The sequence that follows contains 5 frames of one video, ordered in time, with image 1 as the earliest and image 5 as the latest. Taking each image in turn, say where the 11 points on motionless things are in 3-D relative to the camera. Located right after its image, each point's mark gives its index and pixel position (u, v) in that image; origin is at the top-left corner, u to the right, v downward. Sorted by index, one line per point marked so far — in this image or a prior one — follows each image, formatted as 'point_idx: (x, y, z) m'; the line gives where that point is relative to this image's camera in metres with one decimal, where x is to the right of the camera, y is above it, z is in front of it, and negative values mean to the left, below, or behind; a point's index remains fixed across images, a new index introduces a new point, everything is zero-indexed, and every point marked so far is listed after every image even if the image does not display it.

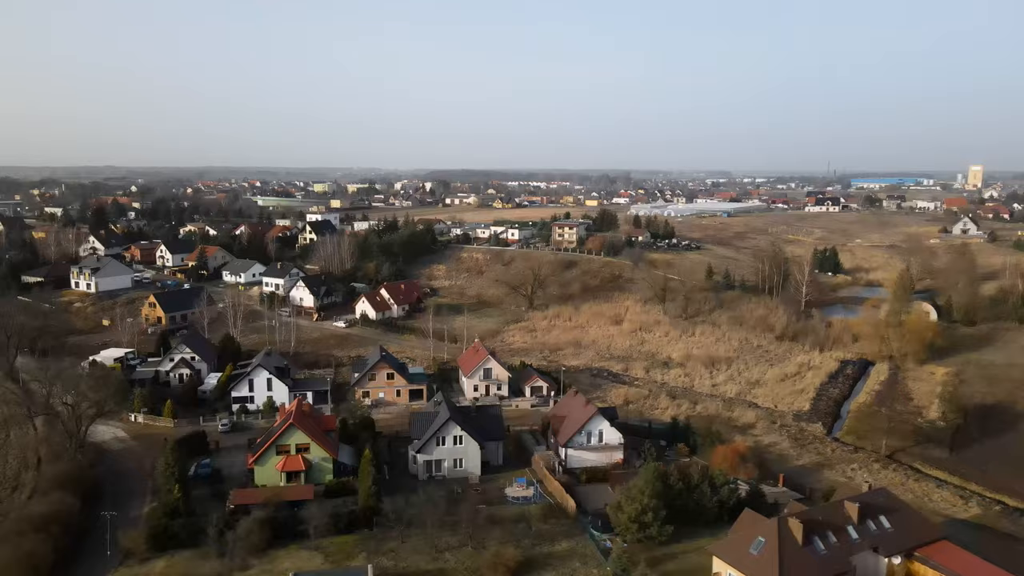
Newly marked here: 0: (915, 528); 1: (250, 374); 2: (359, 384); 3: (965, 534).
0: (+4.5, -2.7, +7.8) m
1: (-5.3, -1.8, +14.3) m
2: (-3.2, -2.1, +14.8) m
3: (+6.1, -3.3, +9.5) m
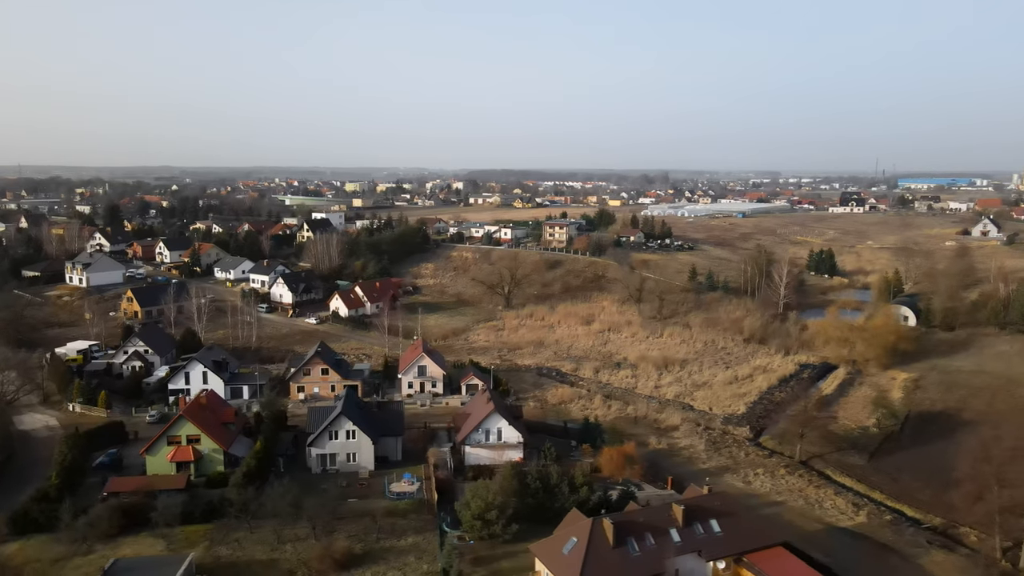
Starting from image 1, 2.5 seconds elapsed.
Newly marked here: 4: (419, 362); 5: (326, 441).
0: (+2.6, -2.7, +7.6) m
1: (-6.9, -1.7, +14.7) m
2: (-4.7, -2.0, +15.1) m
3: (+4.3, -3.3, +9.2) m
4: (-2.1, -1.6, +15.5) m
5: (-2.9, -2.4, +11.0) m
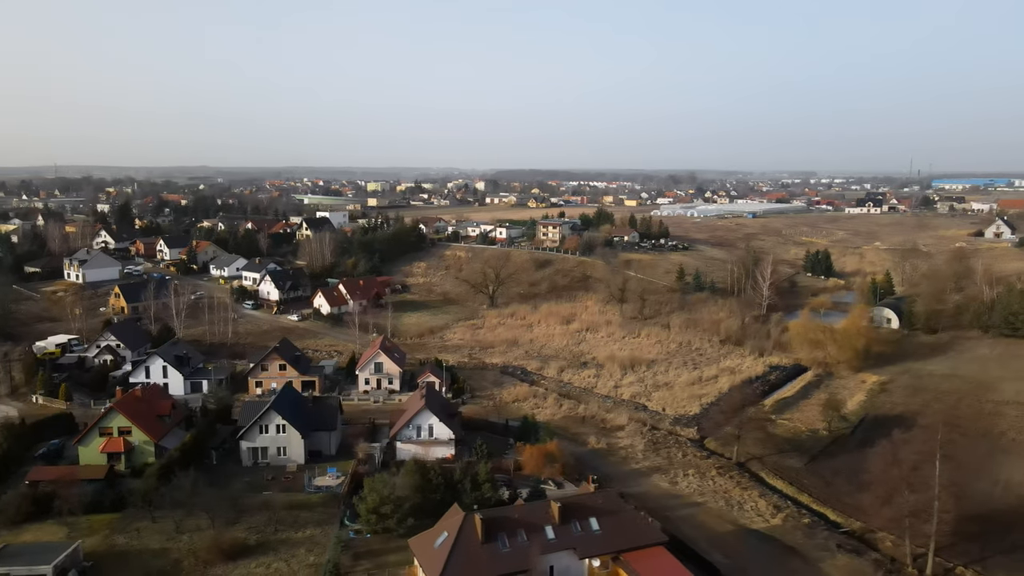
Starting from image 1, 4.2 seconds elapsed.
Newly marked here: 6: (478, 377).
0: (+1.3, -2.7, +7.6) m
1: (-7.9, -1.6, +15.0) m
2: (-5.8, -1.9, +15.4) m
3: (+3.0, -3.3, +9.1) m
4: (-3.1, -1.6, +15.7) m
5: (-4.1, -2.4, +11.2) m
6: (-0.8, -2.2, +17.2) m
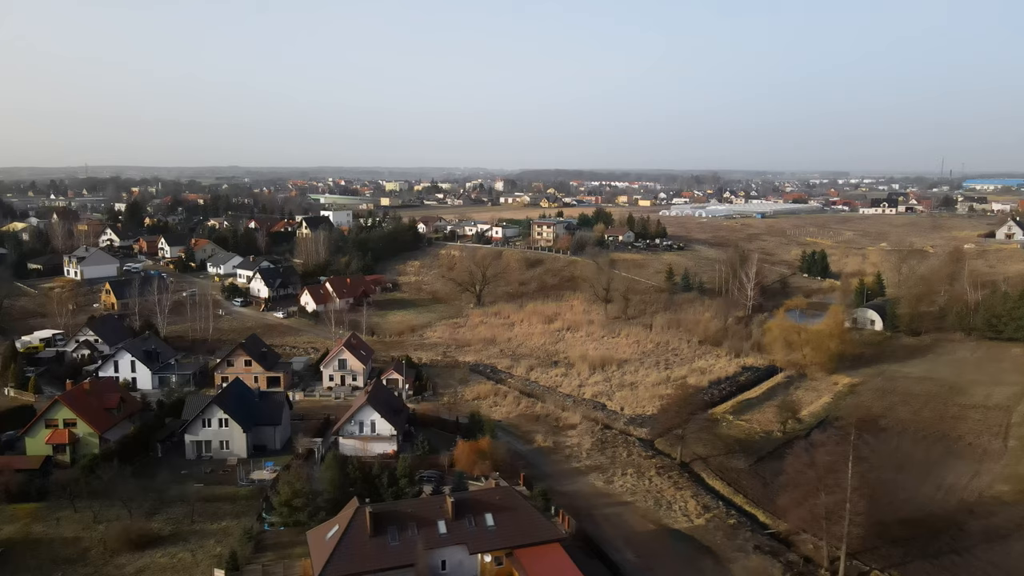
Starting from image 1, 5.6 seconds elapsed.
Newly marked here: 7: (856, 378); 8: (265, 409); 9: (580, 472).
0: (+0.2, -2.6, +7.6) m
1: (-8.8, -1.5, +15.4) m
2: (-6.6, -1.8, +15.6) m
3: (+1.9, -3.3, +9.1) m
4: (-3.9, -1.5, +15.9) m
5: (-5.1, -2.3, +11.4) m
6: (-1.7, -2.2, +17.3) m
7: (+8.5, -2.2, +17.2) m
8: (-4.3, -2.1, +12.0) m
9: (+1.1, -3.0, +11.4) m
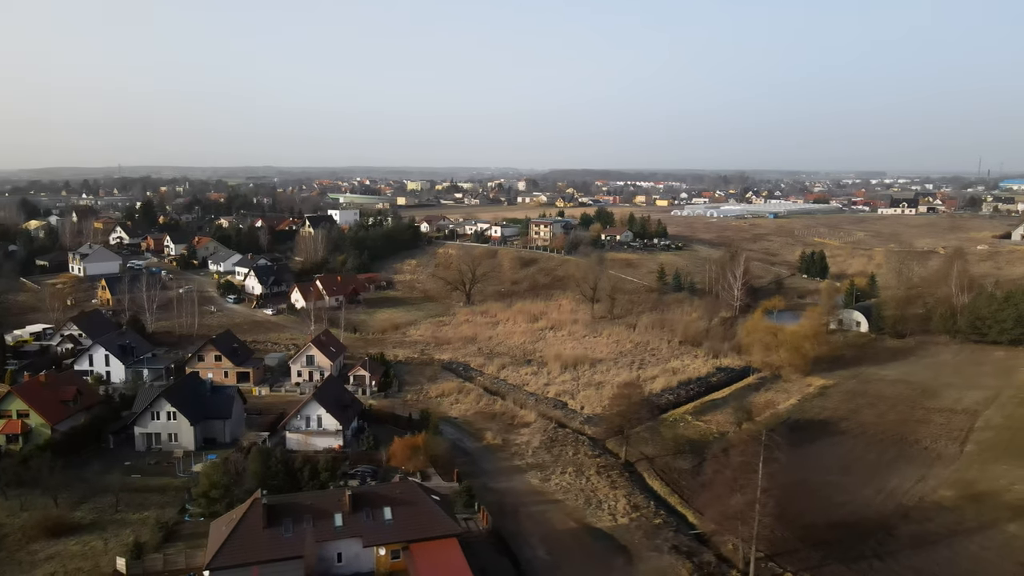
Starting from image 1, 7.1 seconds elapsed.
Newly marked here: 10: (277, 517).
0: (-1.0, -2.6, +7.7) m
1: (-9.6, -1.4, +15.8) m
2: (-7.4, -1.8, +16.0) m
3: (+0.9, -3.3, +9.1) m
4: (-4.7, -1.5, +16.1) m
5: (-6.1, -2.2, +11.7) m
6: (-2.4, -2.1, +17.4) m
7: (+7.7, -2.2, +16.9) m
8: (-5.2, -2.0, +12.3) m
9: (+0.1, -3.0, +11.4) m
10: (-2.5, -2.4, +7.4) m
